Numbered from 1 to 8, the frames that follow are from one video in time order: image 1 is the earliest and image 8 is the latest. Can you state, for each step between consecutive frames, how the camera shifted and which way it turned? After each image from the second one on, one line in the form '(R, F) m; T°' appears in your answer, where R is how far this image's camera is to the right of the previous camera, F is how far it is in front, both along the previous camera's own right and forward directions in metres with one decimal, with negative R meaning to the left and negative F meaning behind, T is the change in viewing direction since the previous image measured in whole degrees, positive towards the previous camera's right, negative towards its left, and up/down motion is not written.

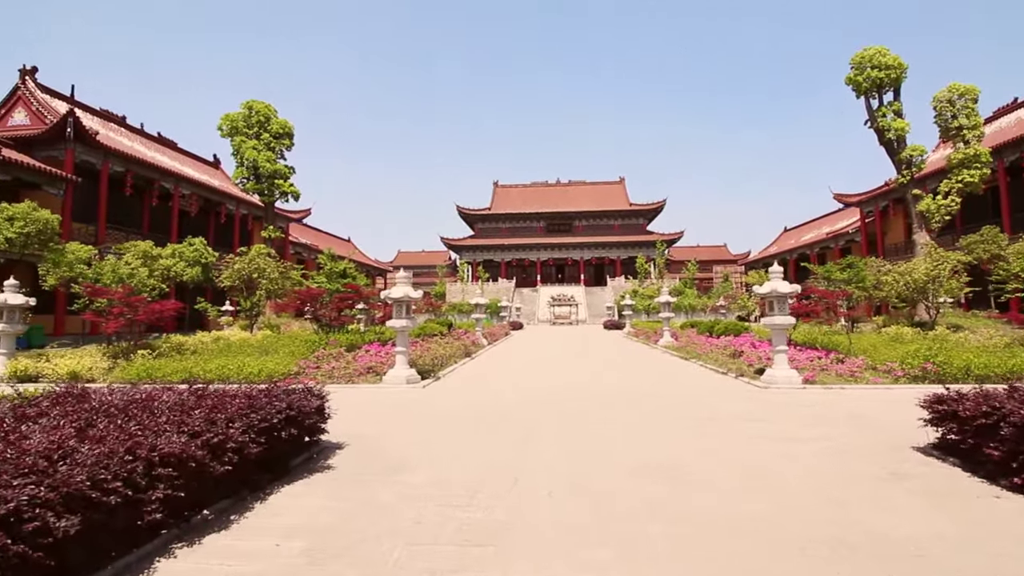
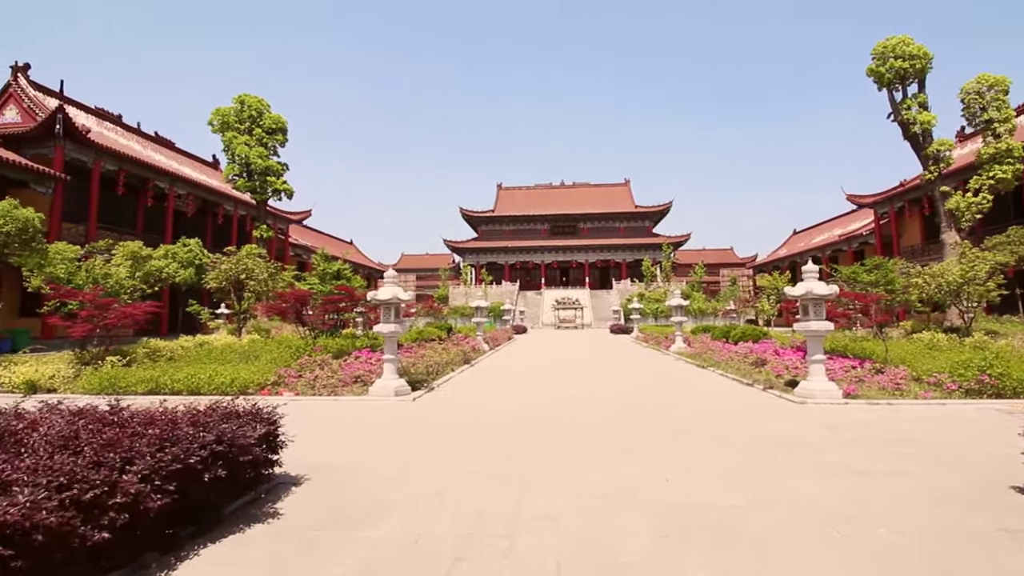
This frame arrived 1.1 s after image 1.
(0.0, +0.8) m; -1°
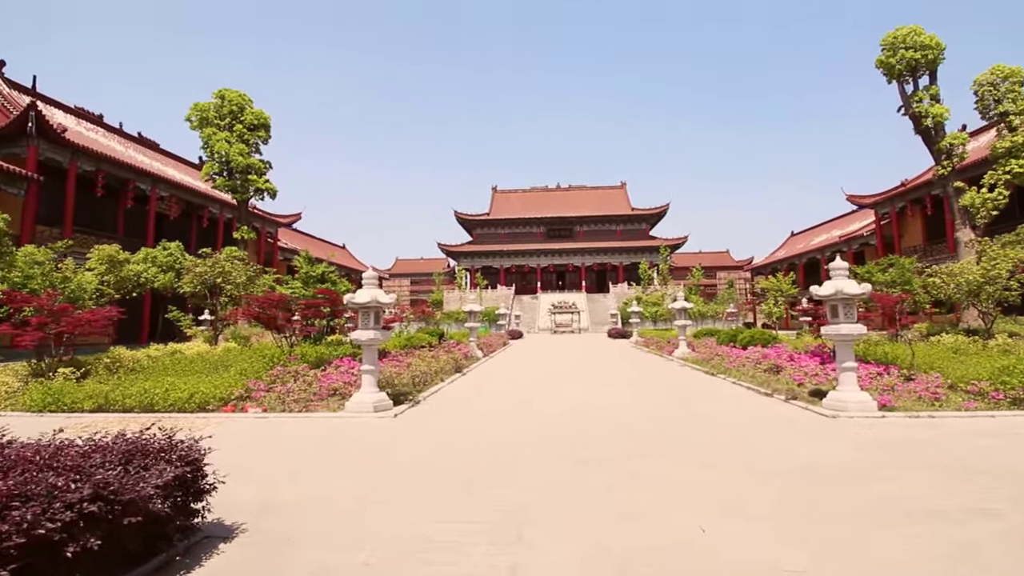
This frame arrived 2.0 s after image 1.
(0.0, +0.7) m; +1°
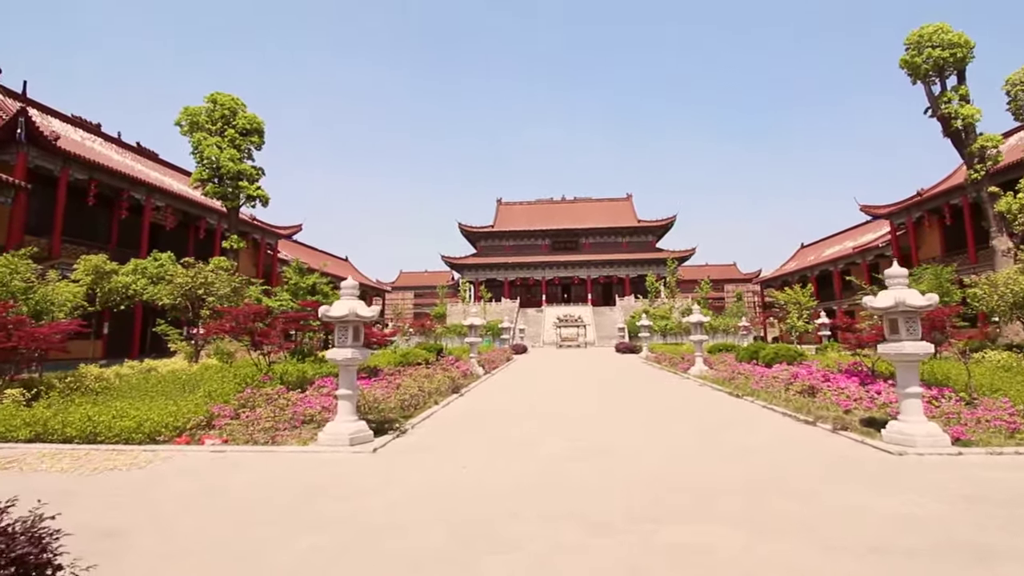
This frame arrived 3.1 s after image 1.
(0.0, +0.9) m; -1°
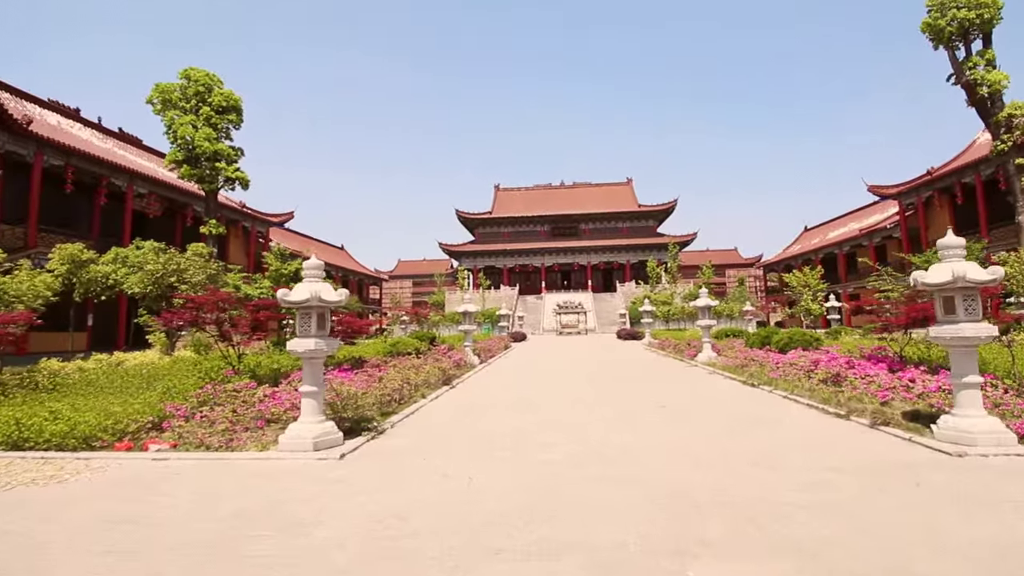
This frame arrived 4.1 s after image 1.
(+0.1, +0.7) m; 0°
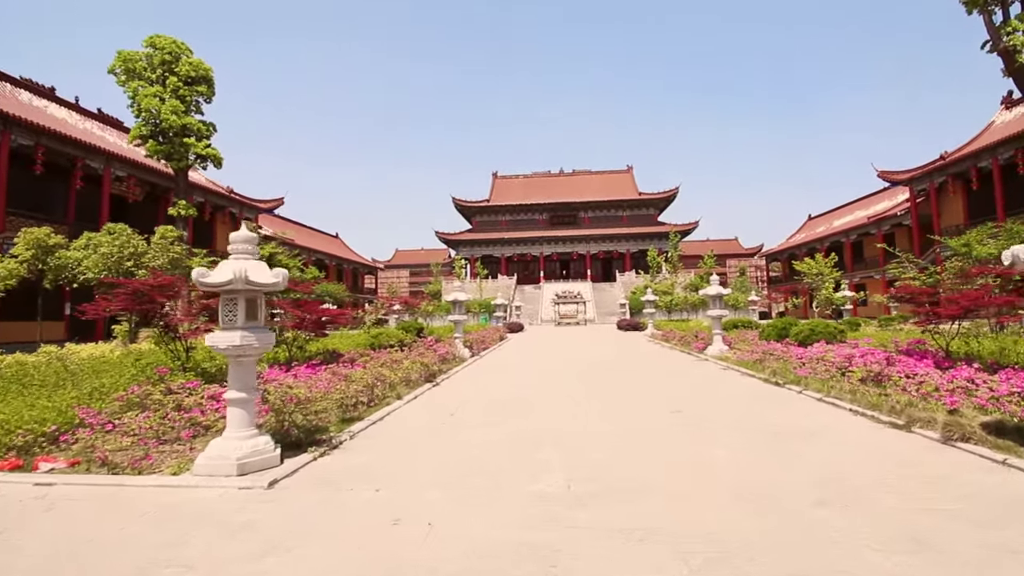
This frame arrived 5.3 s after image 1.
(+0.1, +1.0) m; 0°
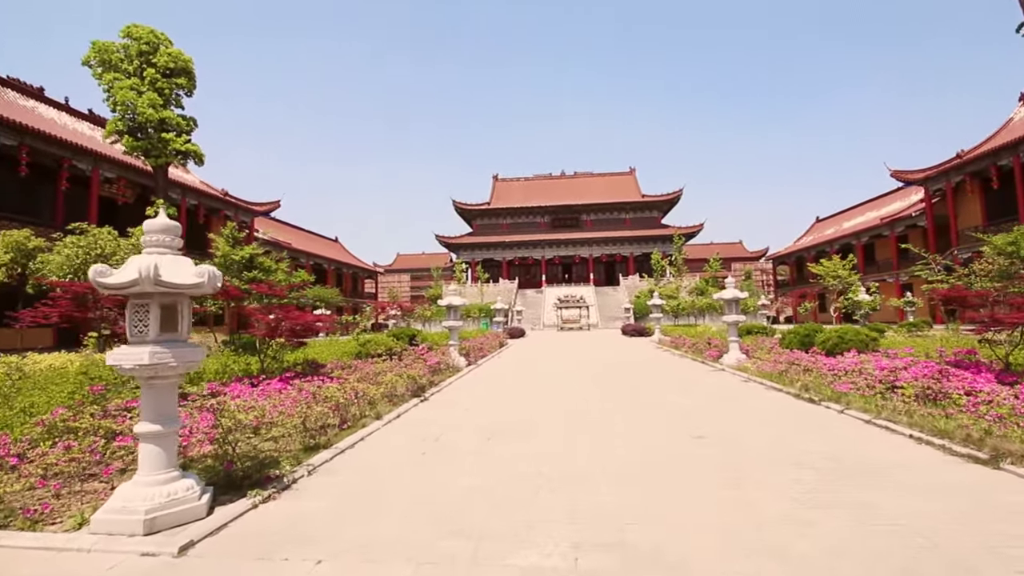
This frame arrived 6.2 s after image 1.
(+0.1, +0.8) m; 0°
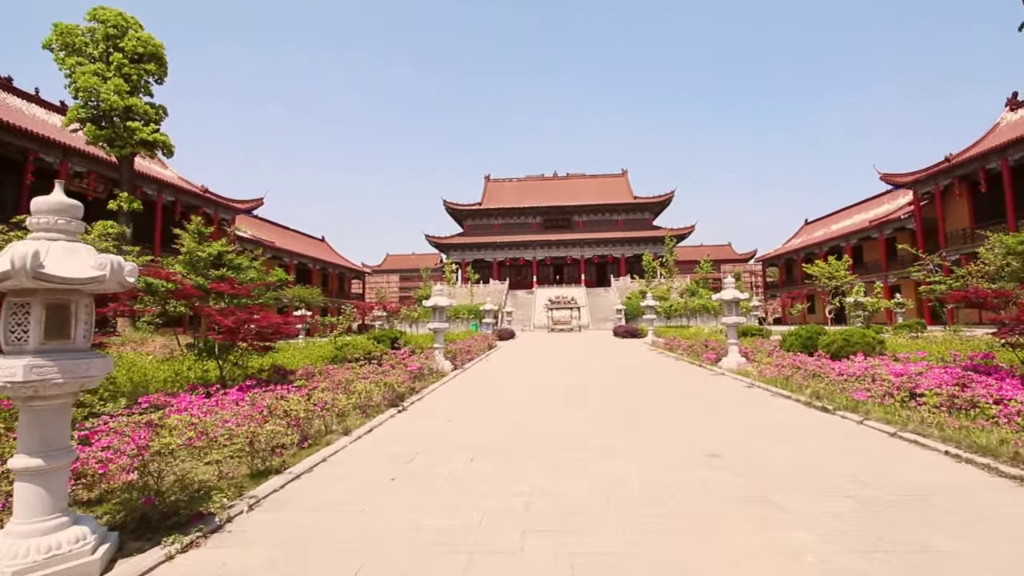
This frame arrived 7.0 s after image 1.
(0.0, +0.6) m; +1°
